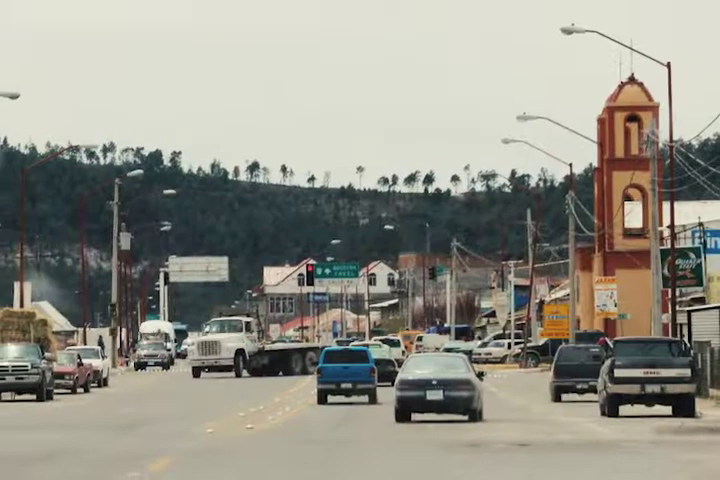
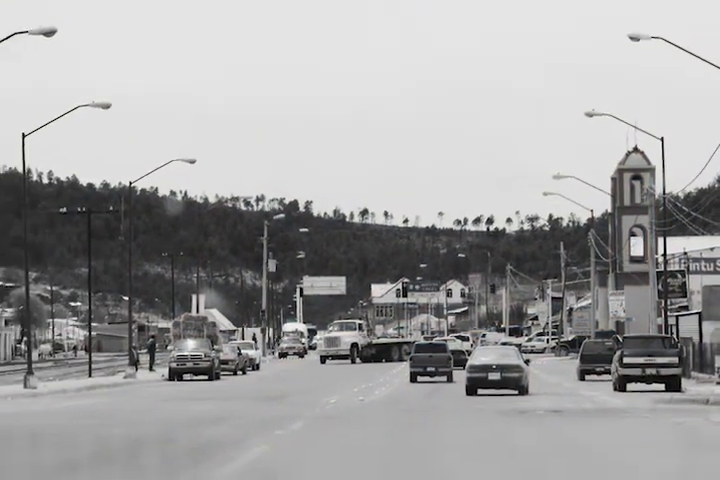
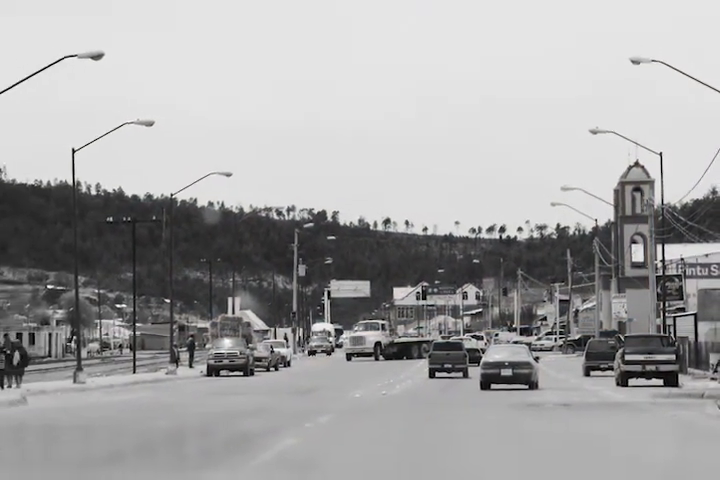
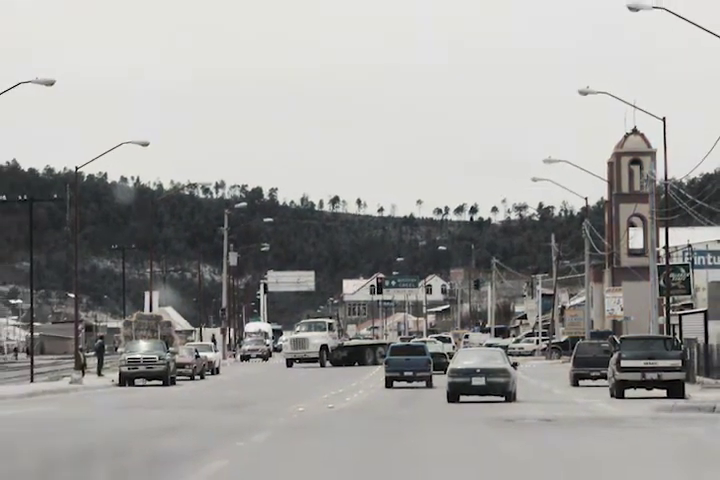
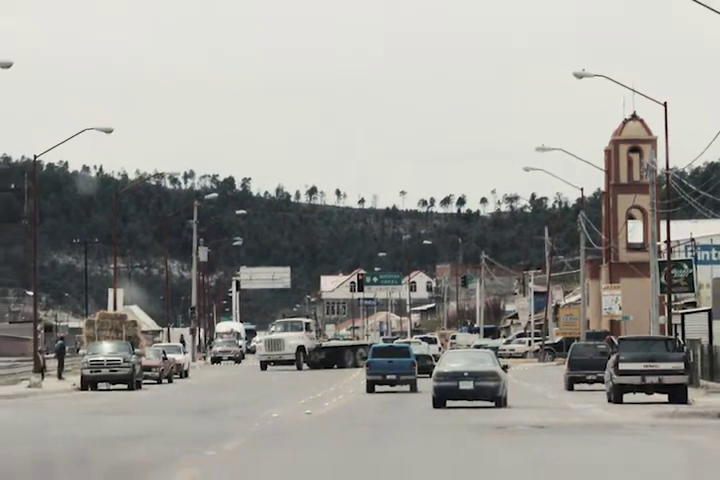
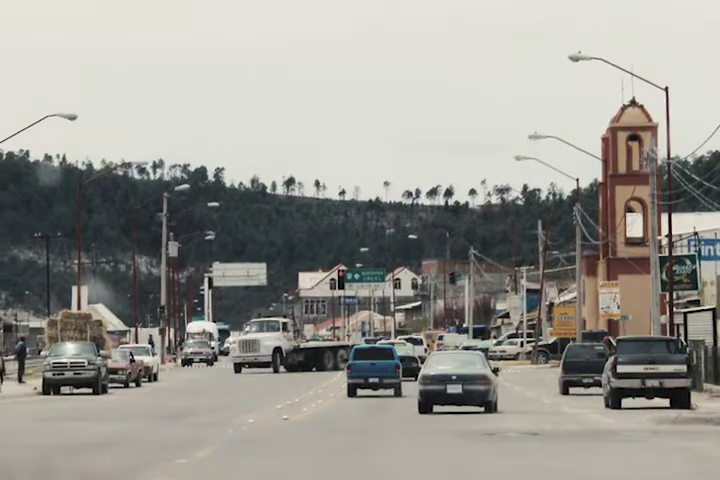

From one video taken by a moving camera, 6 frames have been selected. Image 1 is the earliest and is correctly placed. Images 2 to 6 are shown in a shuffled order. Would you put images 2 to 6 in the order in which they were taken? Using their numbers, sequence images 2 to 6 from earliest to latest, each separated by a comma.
6, 5, 4, 2, 3
